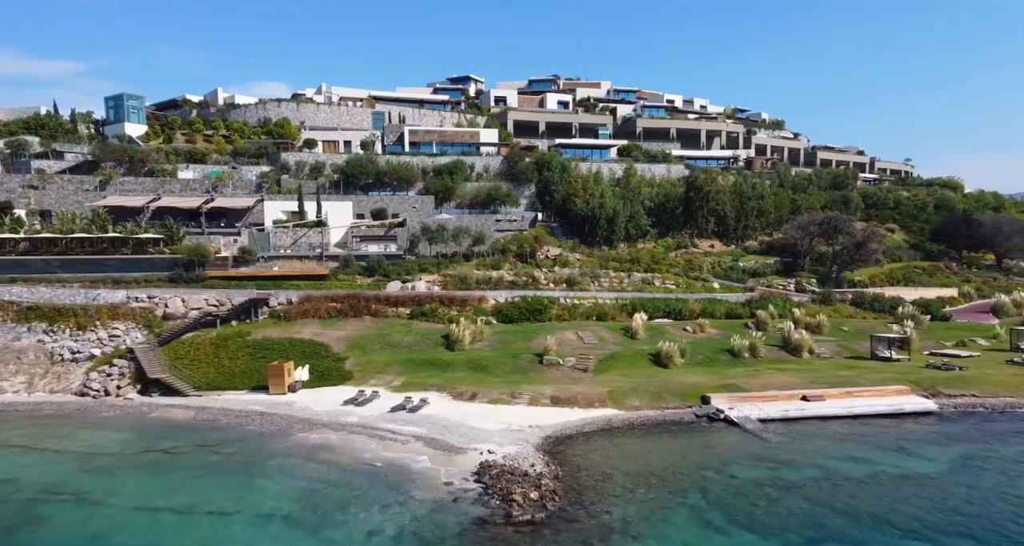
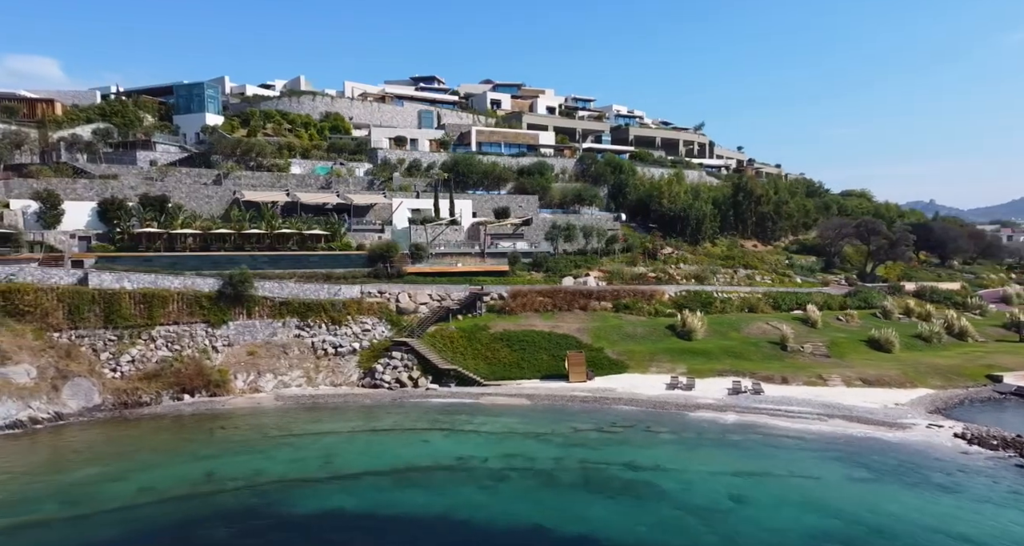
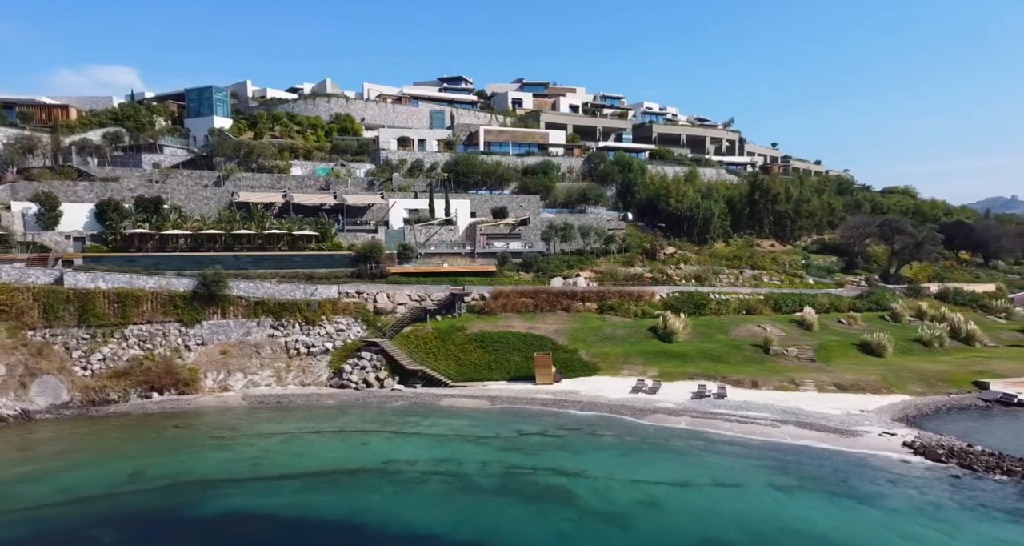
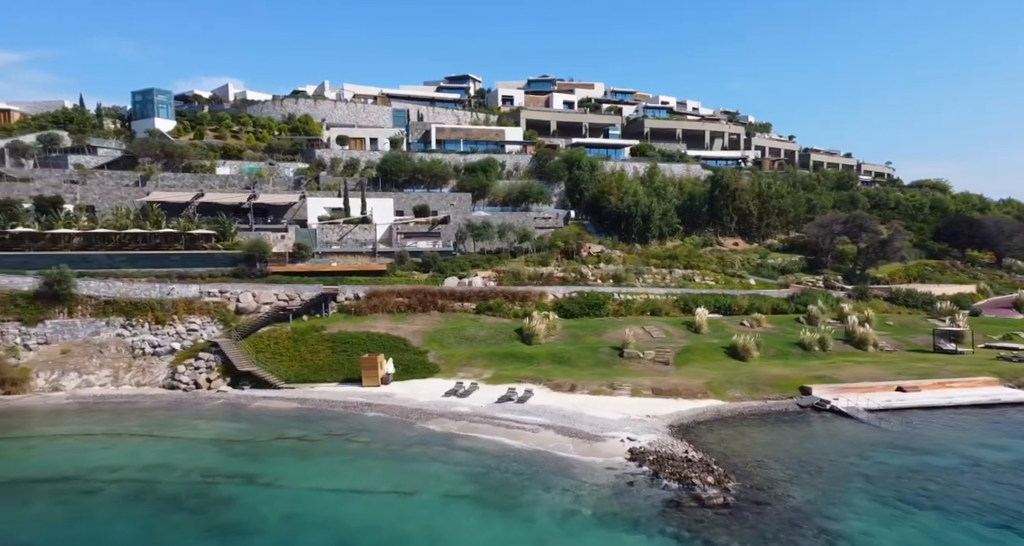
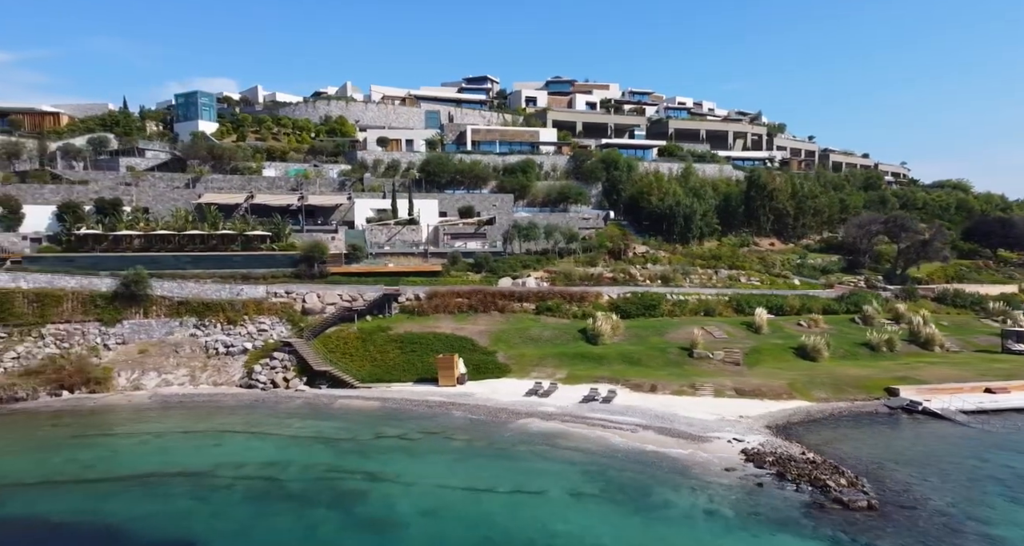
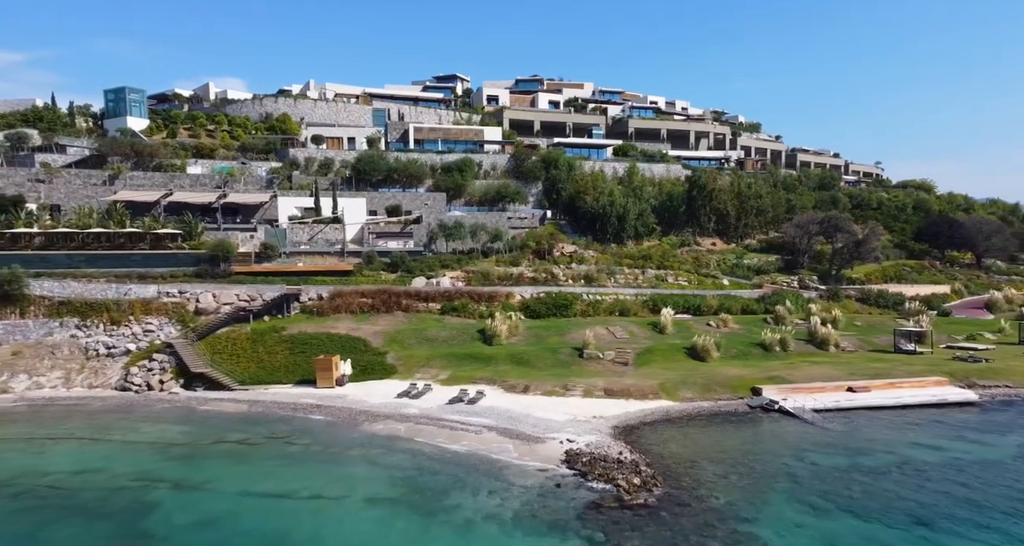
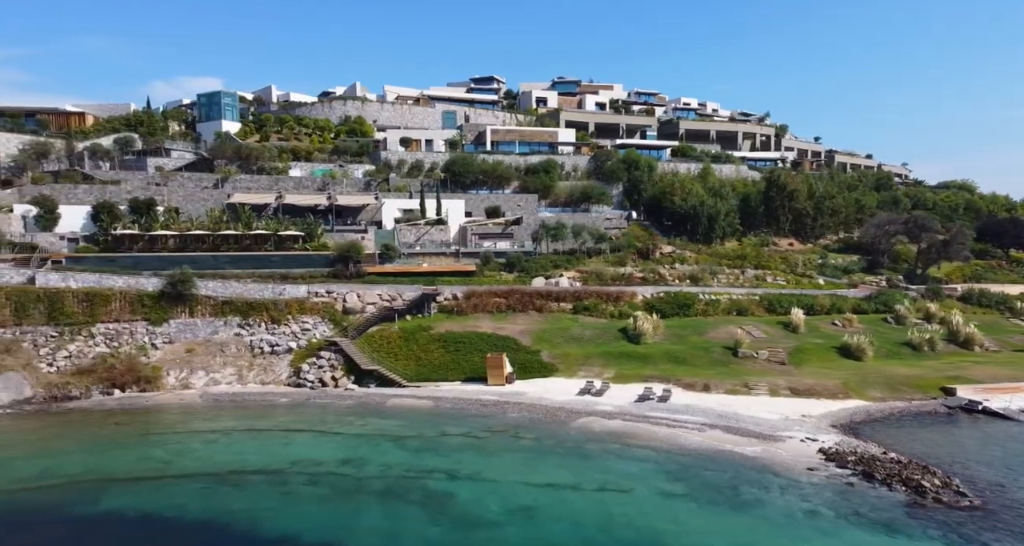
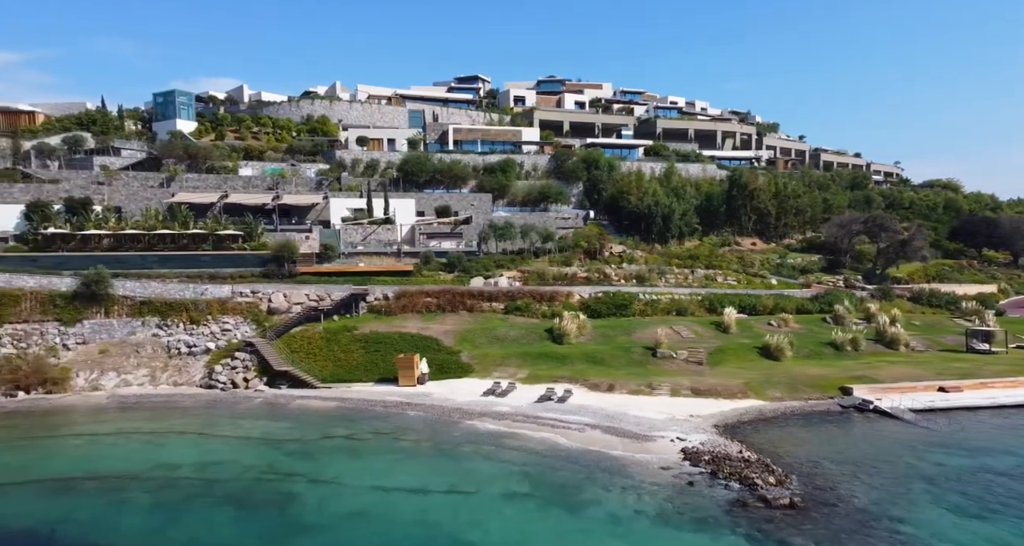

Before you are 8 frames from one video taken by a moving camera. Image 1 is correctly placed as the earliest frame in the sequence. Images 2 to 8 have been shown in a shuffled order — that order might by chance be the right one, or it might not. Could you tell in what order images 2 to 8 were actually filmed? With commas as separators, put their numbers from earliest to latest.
6, 4, 8, 5, 7, 3, 2
